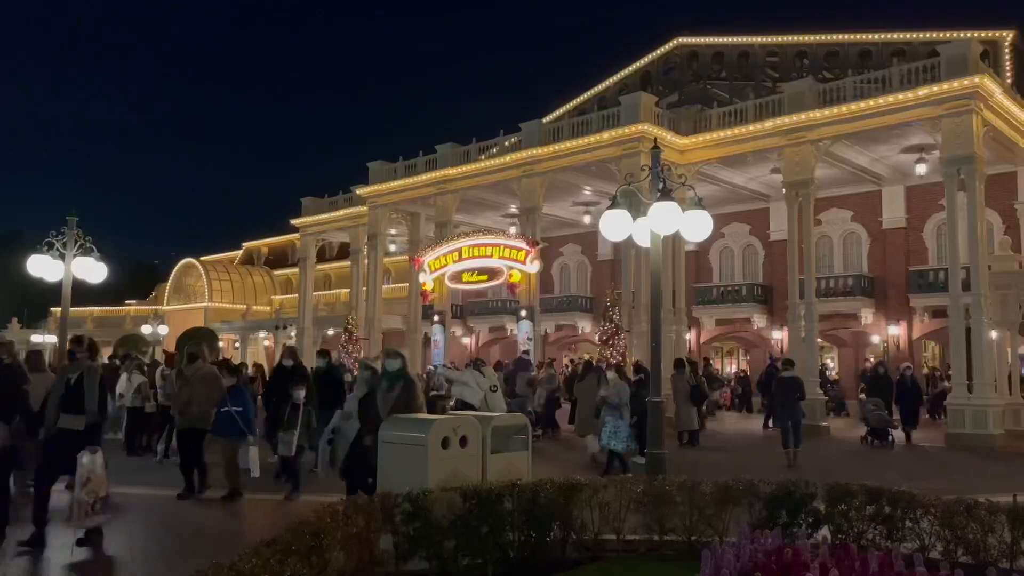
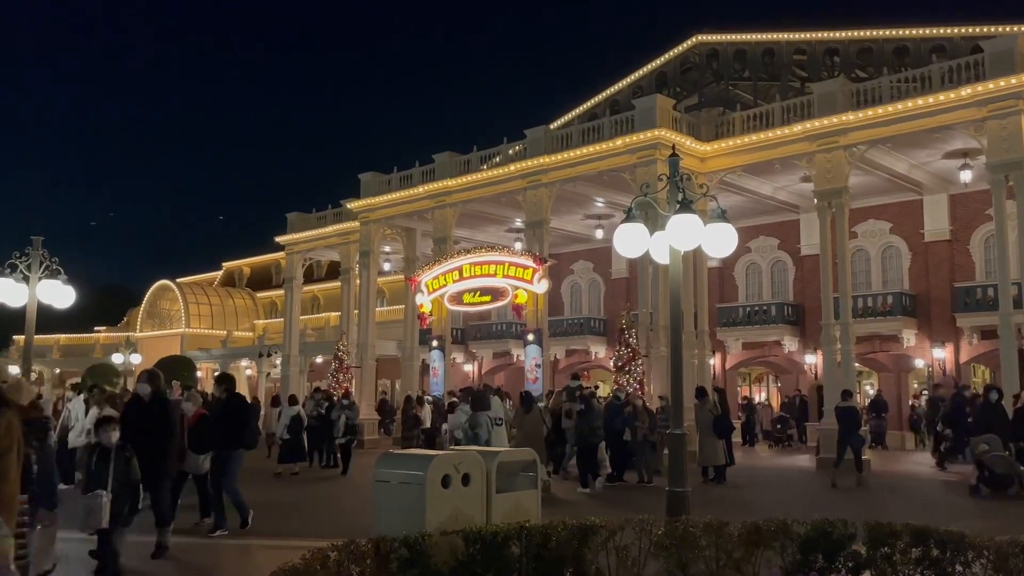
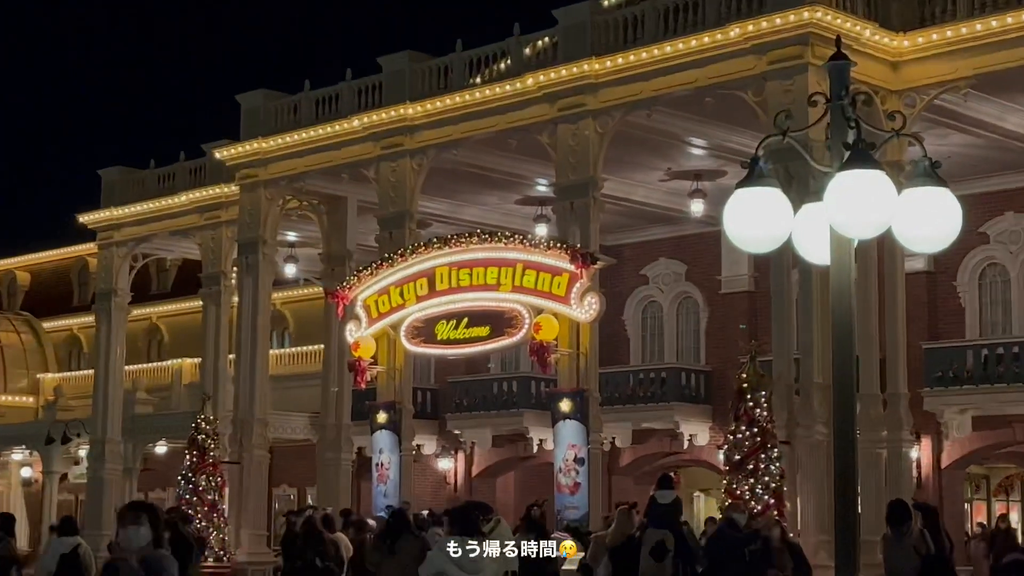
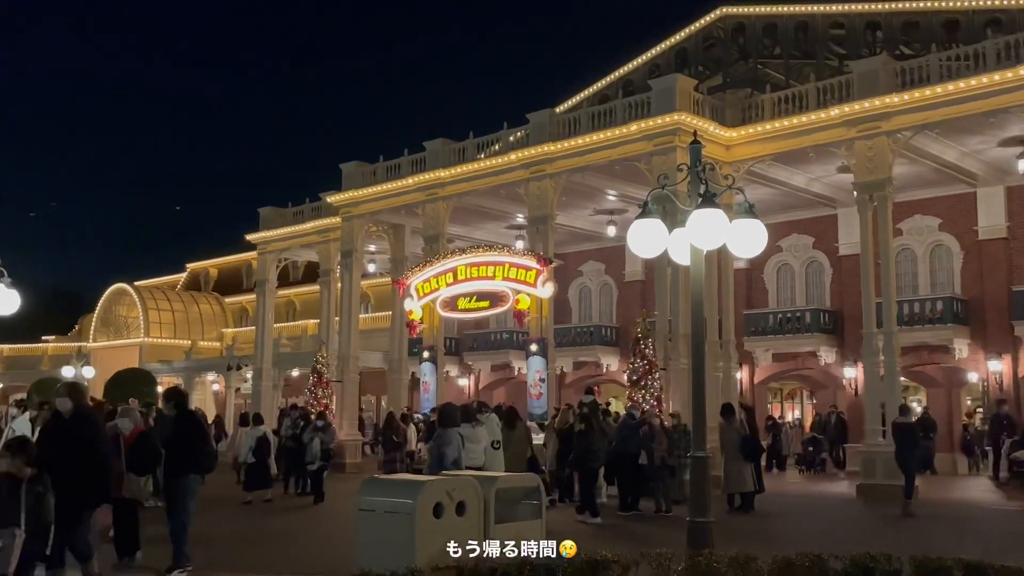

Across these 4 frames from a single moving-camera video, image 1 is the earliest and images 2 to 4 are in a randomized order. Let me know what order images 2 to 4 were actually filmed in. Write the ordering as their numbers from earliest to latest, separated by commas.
2, 4, 3
